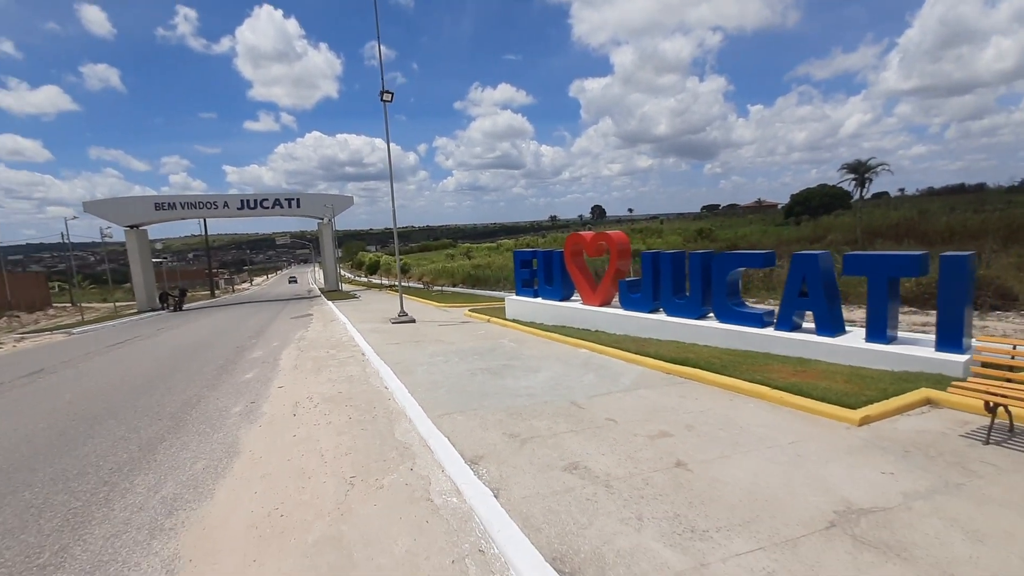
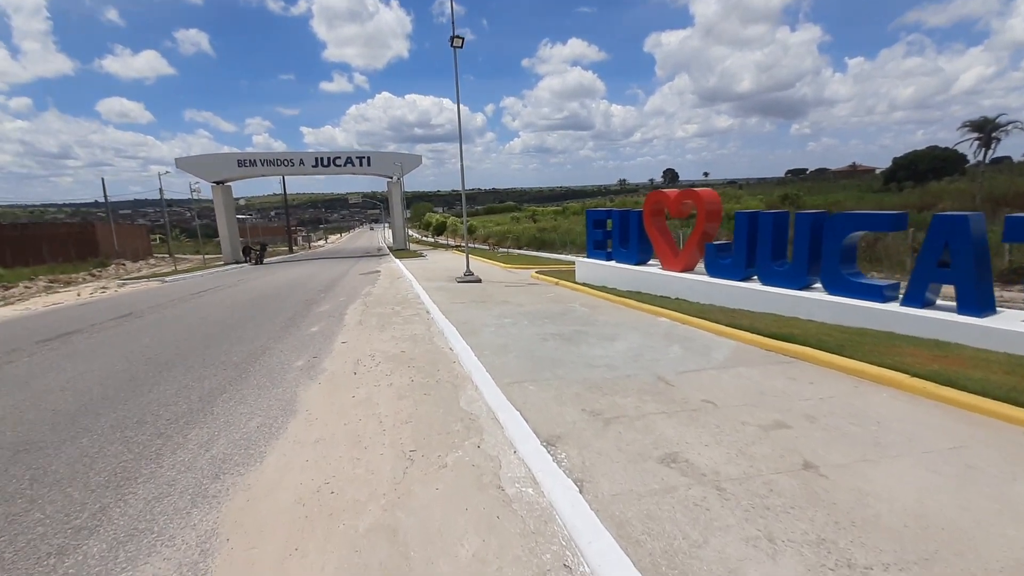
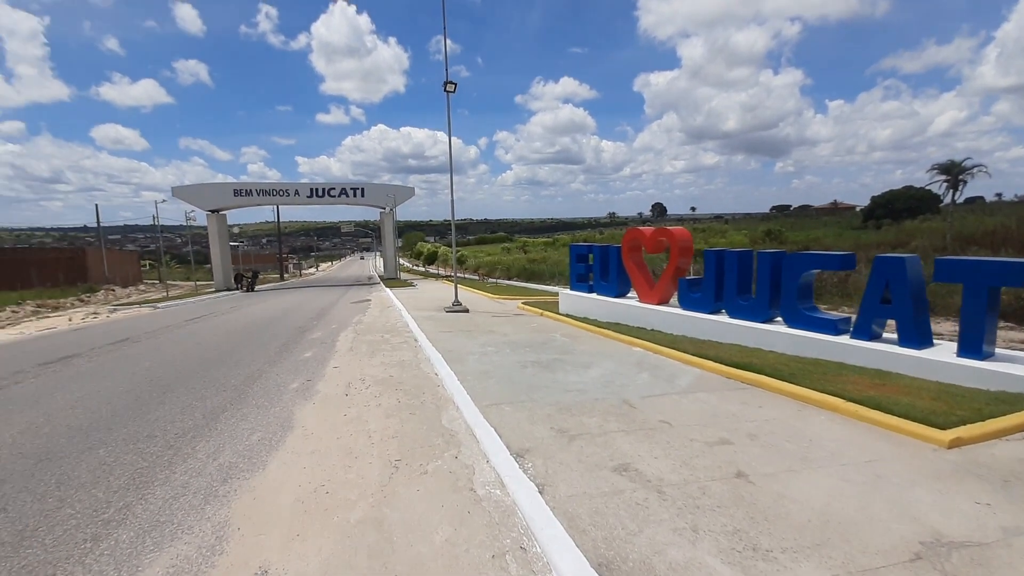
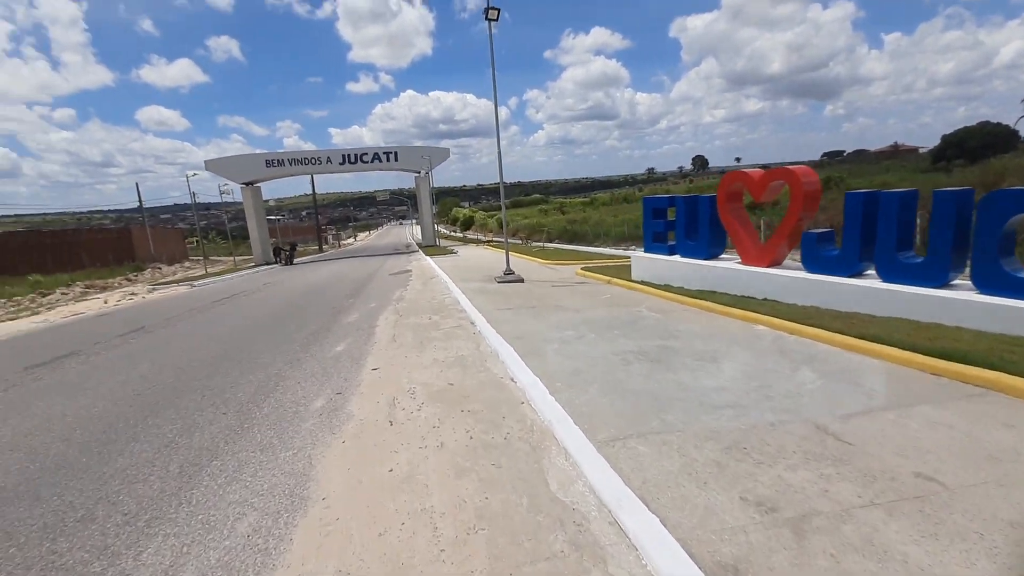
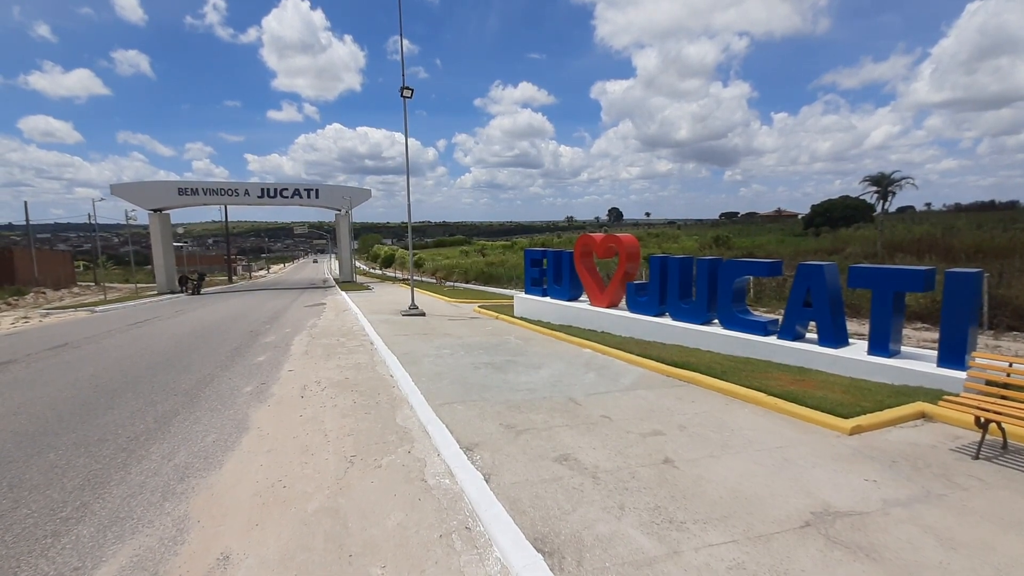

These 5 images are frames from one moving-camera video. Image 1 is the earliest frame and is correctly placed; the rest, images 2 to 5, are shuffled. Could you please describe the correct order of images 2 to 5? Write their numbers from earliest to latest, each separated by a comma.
5, 3, 2, 4
